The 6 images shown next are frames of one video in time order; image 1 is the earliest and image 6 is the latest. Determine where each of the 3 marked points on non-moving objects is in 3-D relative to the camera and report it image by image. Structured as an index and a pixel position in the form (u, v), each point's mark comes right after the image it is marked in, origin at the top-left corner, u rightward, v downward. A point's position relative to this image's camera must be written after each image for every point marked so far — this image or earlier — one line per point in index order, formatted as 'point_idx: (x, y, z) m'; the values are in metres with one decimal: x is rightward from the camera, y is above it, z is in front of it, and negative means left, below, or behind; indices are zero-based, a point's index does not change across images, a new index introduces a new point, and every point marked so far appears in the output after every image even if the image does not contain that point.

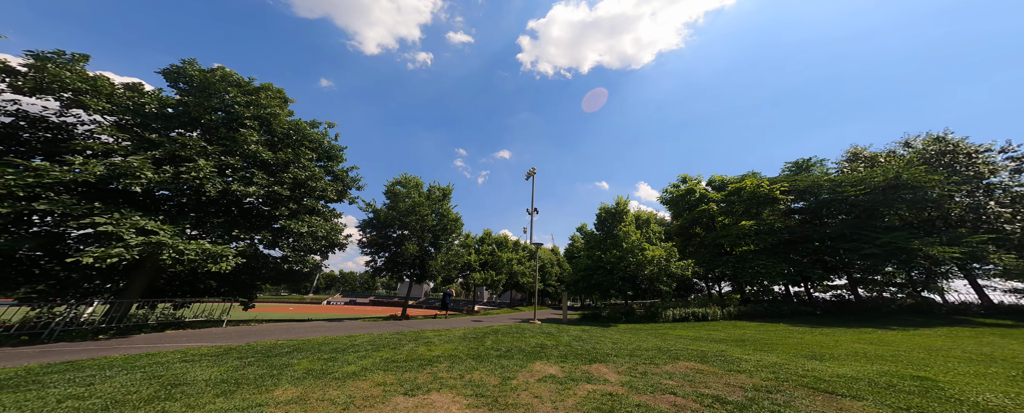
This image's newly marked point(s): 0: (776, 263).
0: (+17.7, -3.7, +17.5) m
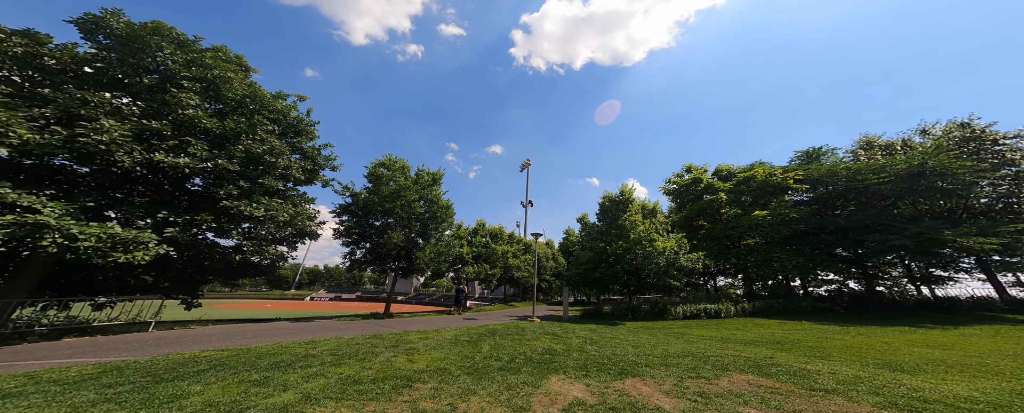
0: (+17.5, -3.1, +16.3) m
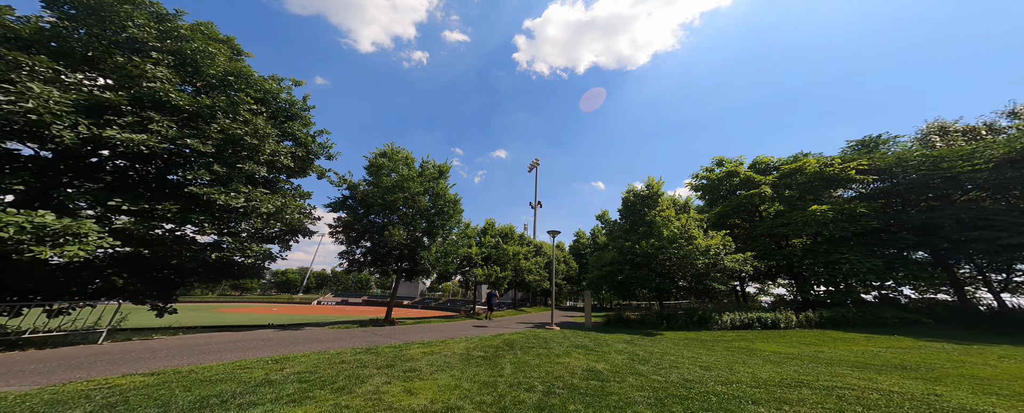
0: (+18.4, -2.6, +14.0) m
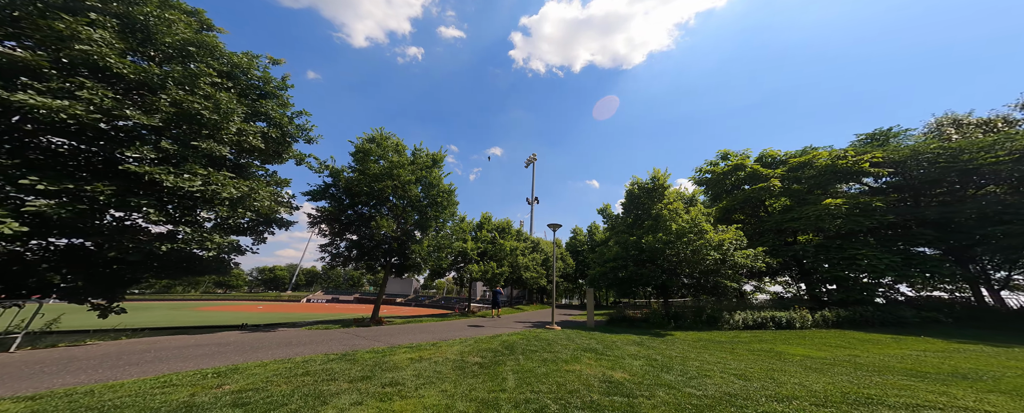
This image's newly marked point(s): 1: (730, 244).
0: (+18.3, -2.3, +13.3) m
1: (+10.9, -1.7, +13.4) m
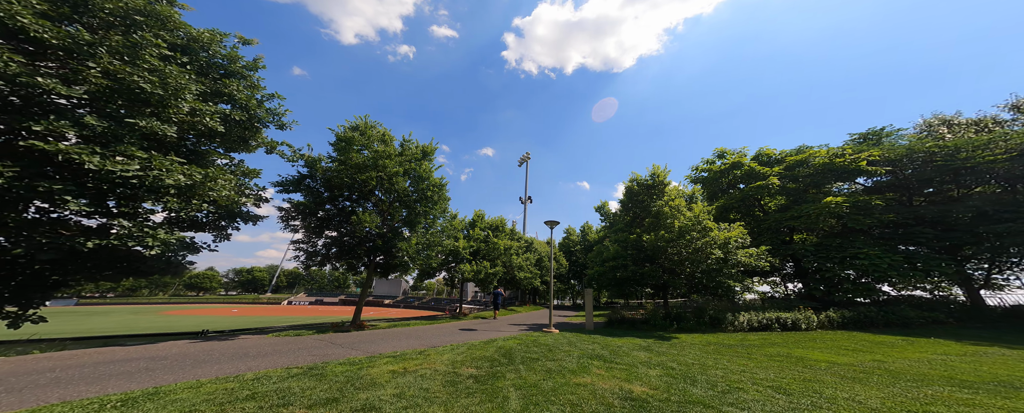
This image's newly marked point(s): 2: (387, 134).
0: (+18.1, -2.2, +13.1) m
1: (+10.7, -1.6, +12.9) m
2: (-6.4, +3.7, +14.0) m
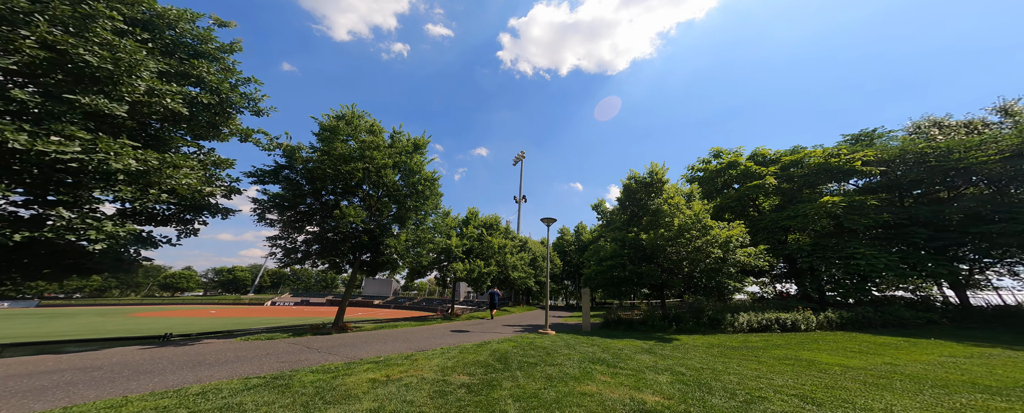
0: (+17.8, -2.2, +13.0) m
1: (+10.4, -1.5, +12.7) m
2: (-6.7, +4.0, +13.3) m
